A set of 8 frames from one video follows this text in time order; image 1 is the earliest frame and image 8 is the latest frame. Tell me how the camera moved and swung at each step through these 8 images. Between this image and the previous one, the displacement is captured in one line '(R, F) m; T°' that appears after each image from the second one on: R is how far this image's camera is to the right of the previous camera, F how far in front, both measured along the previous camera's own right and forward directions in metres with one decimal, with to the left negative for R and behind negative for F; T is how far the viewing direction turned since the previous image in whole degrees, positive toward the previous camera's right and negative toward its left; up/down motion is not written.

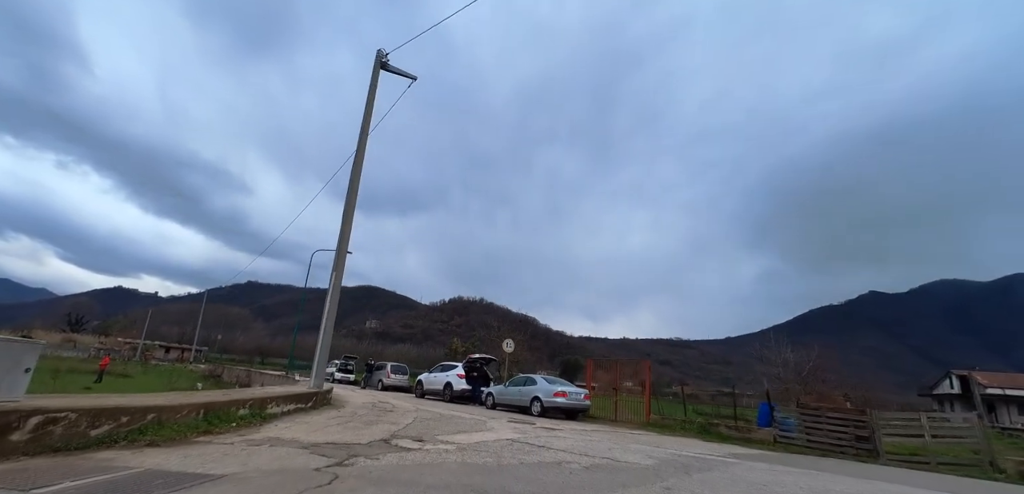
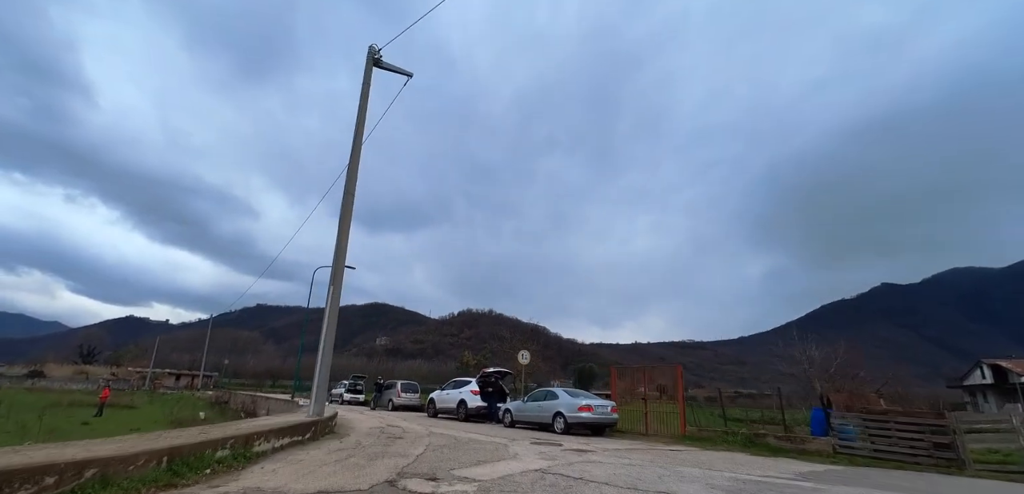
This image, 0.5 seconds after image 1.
(-0.2, +1.2) m; -1°
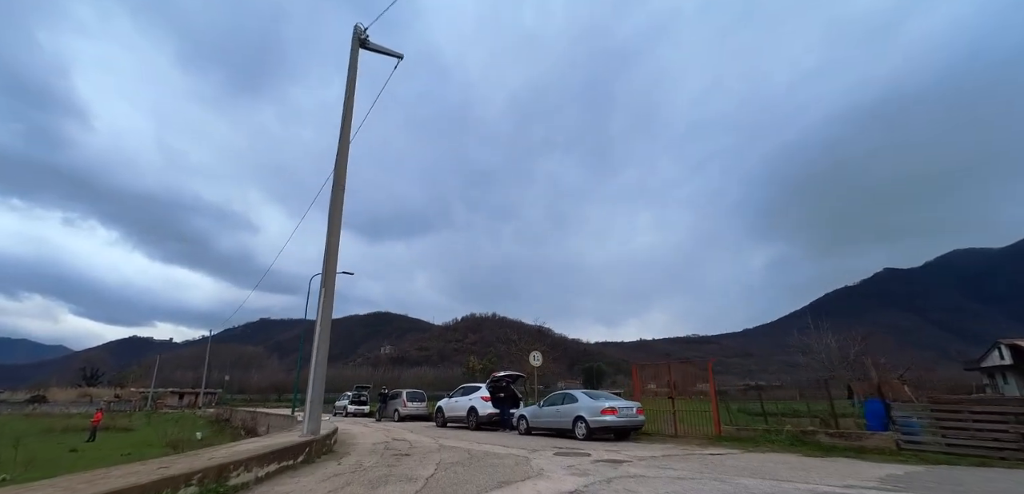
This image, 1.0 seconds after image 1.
(-0.2, +1.2) m; 0°
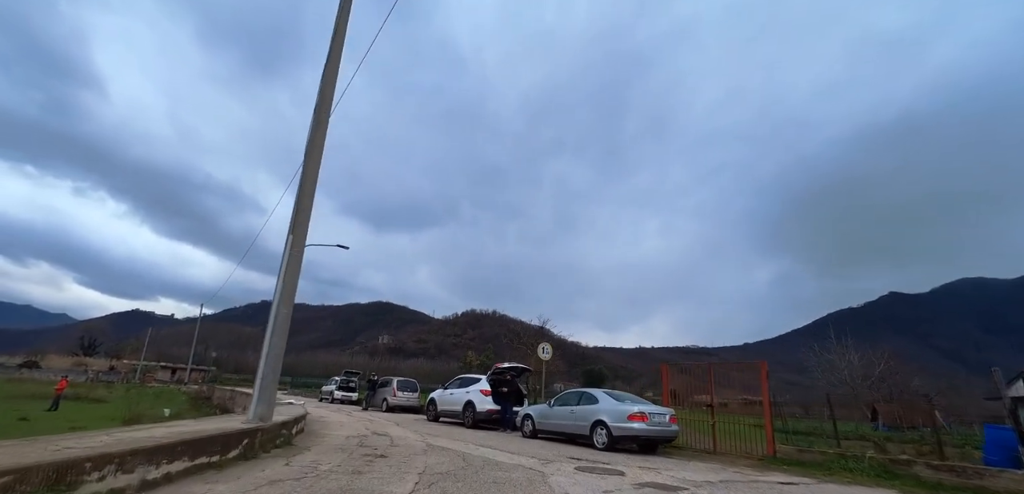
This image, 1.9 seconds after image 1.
(-0.3, +2.3) m; -1°
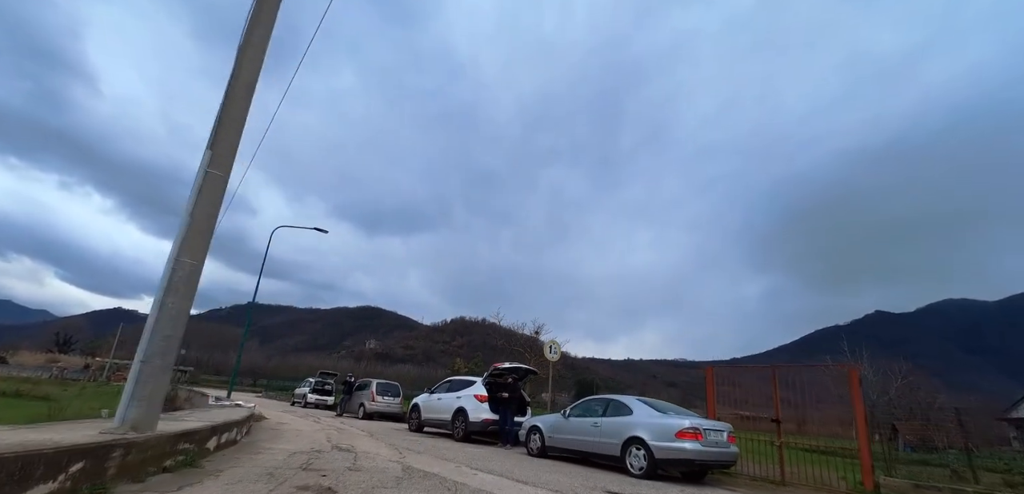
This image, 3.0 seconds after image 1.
(-0.4, +2.6) m; +1°
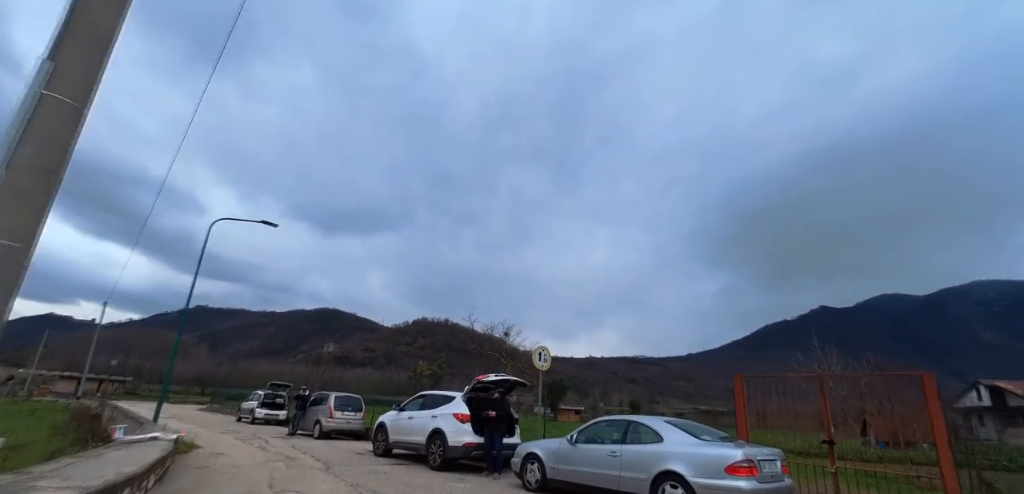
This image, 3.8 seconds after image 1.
(-0.5, +1.8) m; +4°
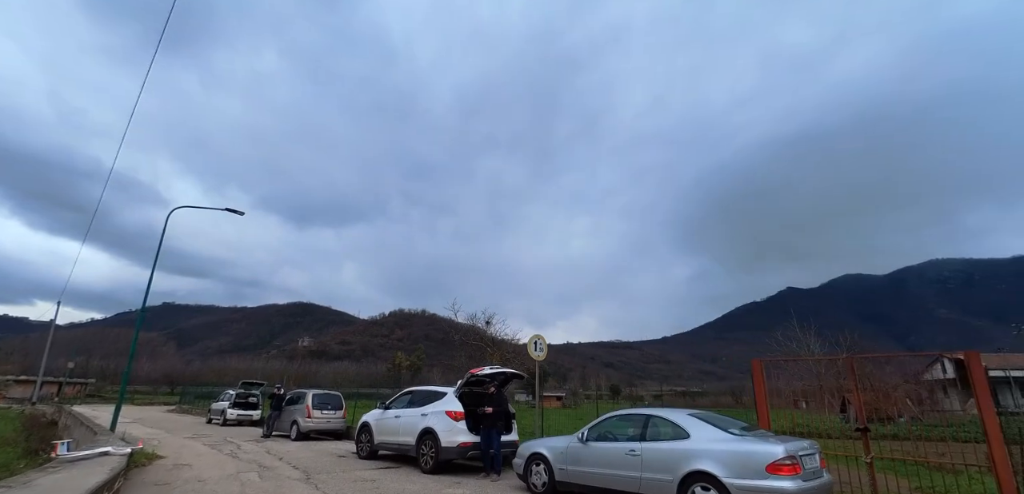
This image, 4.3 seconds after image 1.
(-0.4, +0.9) m; +3°
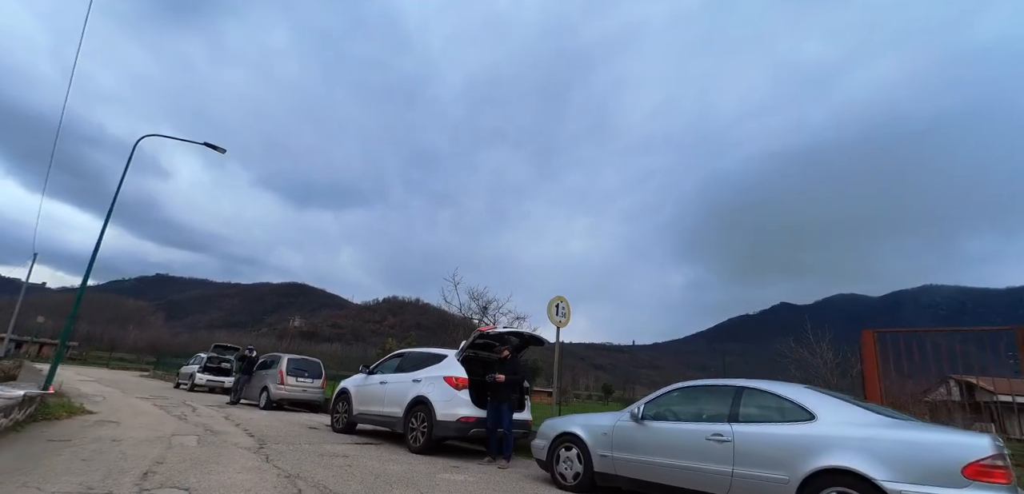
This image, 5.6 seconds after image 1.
(-0.4, +2.0) m; 0°
